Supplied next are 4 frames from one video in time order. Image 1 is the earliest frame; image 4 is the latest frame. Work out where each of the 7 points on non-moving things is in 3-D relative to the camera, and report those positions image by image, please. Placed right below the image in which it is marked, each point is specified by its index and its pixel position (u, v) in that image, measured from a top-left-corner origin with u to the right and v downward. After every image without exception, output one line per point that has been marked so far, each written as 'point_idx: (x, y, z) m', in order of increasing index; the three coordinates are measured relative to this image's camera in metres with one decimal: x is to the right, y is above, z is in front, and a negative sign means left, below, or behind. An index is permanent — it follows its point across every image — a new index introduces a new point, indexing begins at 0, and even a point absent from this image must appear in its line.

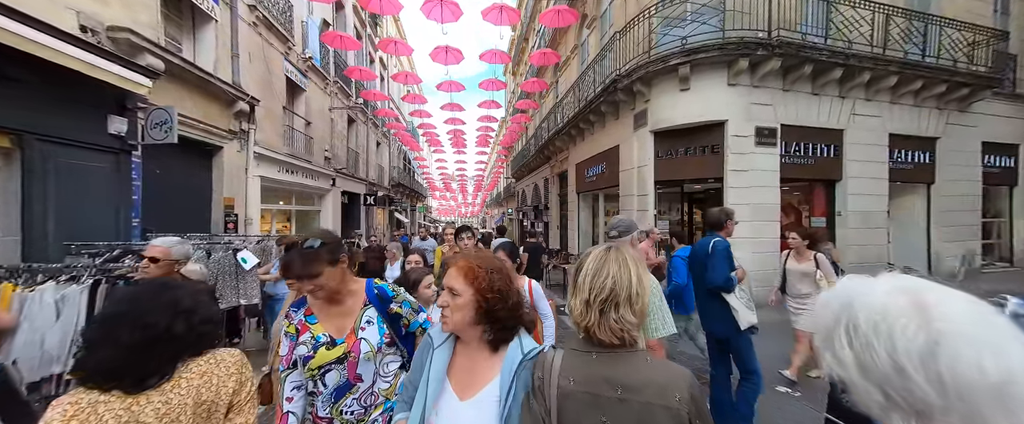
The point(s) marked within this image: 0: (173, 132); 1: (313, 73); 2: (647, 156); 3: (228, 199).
0: (-4.9, +1.2, +4.7) m
1: (-6.9, +4.8, +11.3) m
2: (+3.2, +1.3, +7.9) m
3: (-6.3, +0.3, +7.3) m
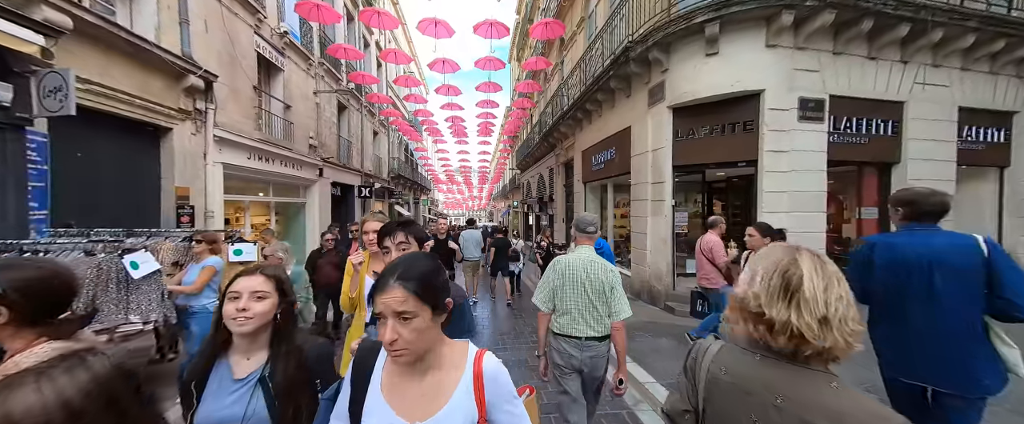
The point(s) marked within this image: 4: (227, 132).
0: (-5.1, +1.3, +3.8) m
1: (-6.9, +5.1, +10.3) m
2: (+3.1, +1.6, +6.7) m
3: (-6.4, +0.4, +6.3) m
4: (-6.4, +1.8, +7.4) m
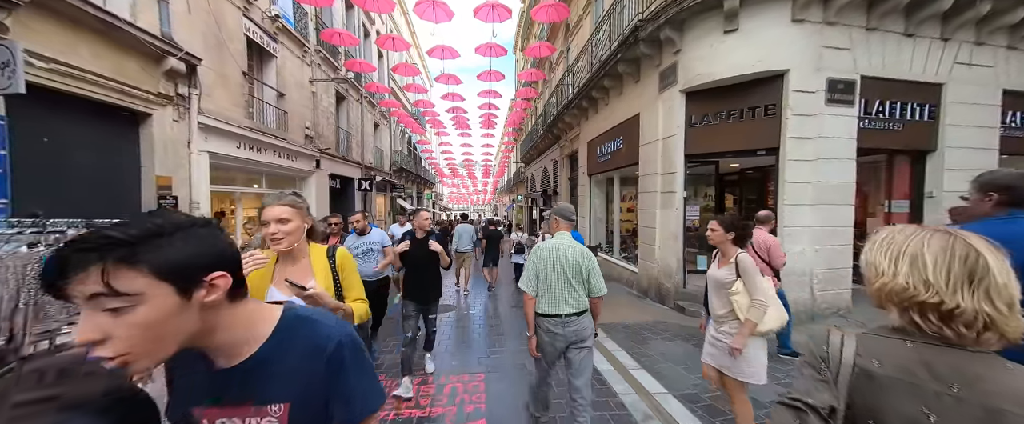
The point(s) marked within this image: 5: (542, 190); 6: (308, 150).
0: (-5.1, +1.4, +3.4) m
1: (-6.9, +5.3, +9.9) m
2: (+3.1, +1.7, +6.2) m
3: (-6.4, +0.6, +6.0) m
4: (-6.4, +2.0, +7.1) m
5: (+1.8, +1.3, +19.7) m
6: (-7.0, +2.1, +11.2) m
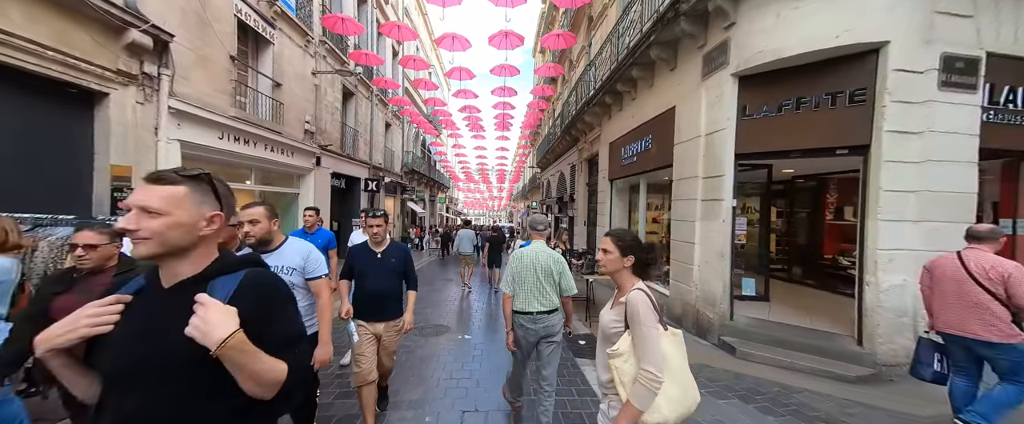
0: (-5.1, +1.5, +2.6) m
1: (-6.4, +5.3, +9.3) m
2: (+3.2, +1.5, +5.0) m
3: (-6.3, +0.7, +5.3) m
4: (-6.2, +2.1, +6.3) m
5: (+2.6, +0.9, +18.5) m
6: (-6.6, +2.1, +10.5) m
